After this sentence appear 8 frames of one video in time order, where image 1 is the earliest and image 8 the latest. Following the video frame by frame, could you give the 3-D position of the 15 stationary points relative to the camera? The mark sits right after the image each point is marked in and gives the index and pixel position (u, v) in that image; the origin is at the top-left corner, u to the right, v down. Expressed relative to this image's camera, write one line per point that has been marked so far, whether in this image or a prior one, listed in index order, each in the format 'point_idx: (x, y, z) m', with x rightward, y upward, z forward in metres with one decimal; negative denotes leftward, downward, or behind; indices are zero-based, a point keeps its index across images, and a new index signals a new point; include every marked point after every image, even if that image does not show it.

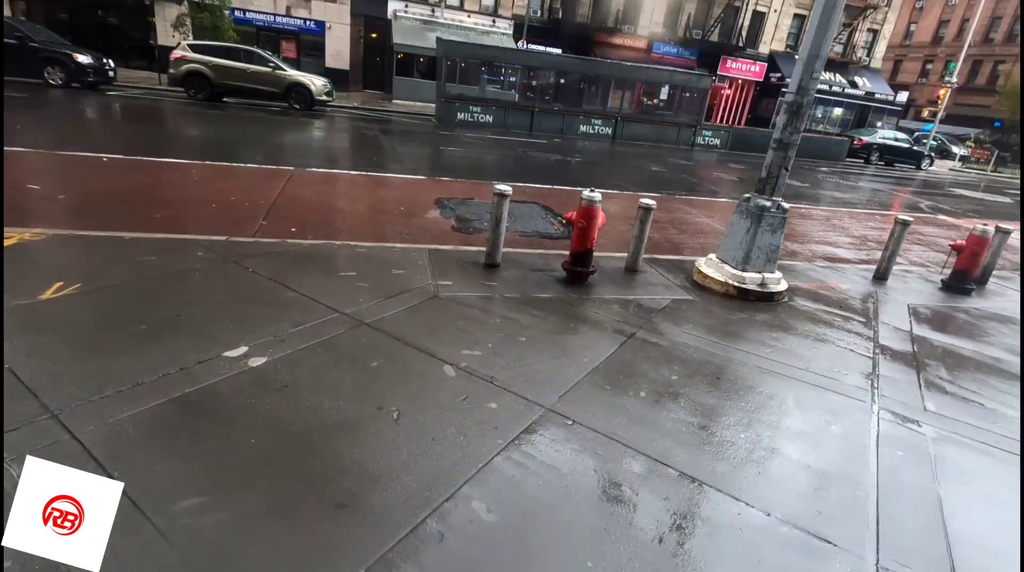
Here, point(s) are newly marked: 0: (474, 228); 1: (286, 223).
0: (-0.6, +0.8, +7.6) m
1: (-2.8, +0.8, +6.7) m
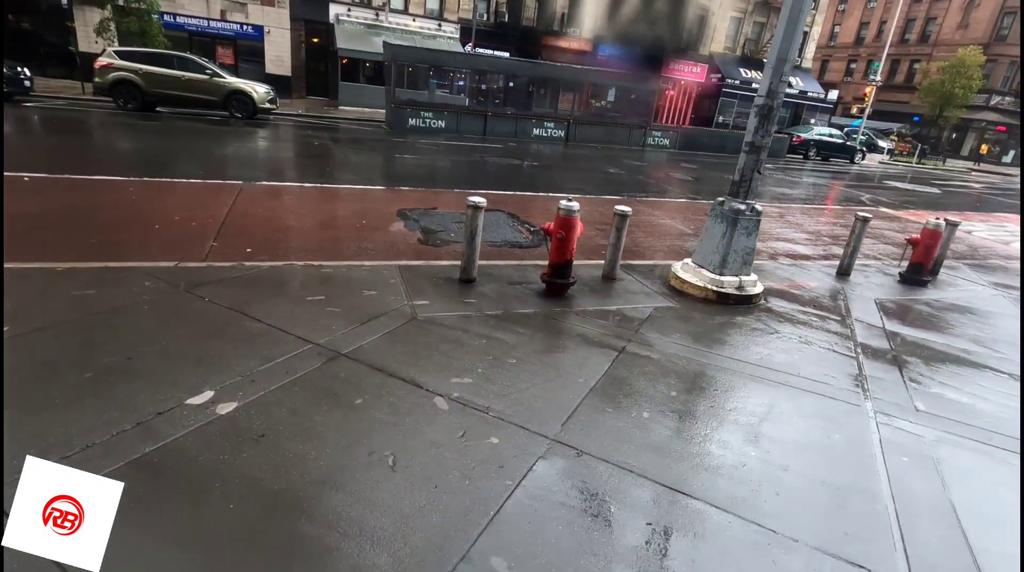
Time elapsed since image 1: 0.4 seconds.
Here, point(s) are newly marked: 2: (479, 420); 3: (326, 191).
0: (-1.0, +0.6, +7.3) m
1: (-3.2, +0.5, +6.2) m
2: (-0.2, -0.8, +3.1) m
3: (-3.3, +1.7, +9.4) m
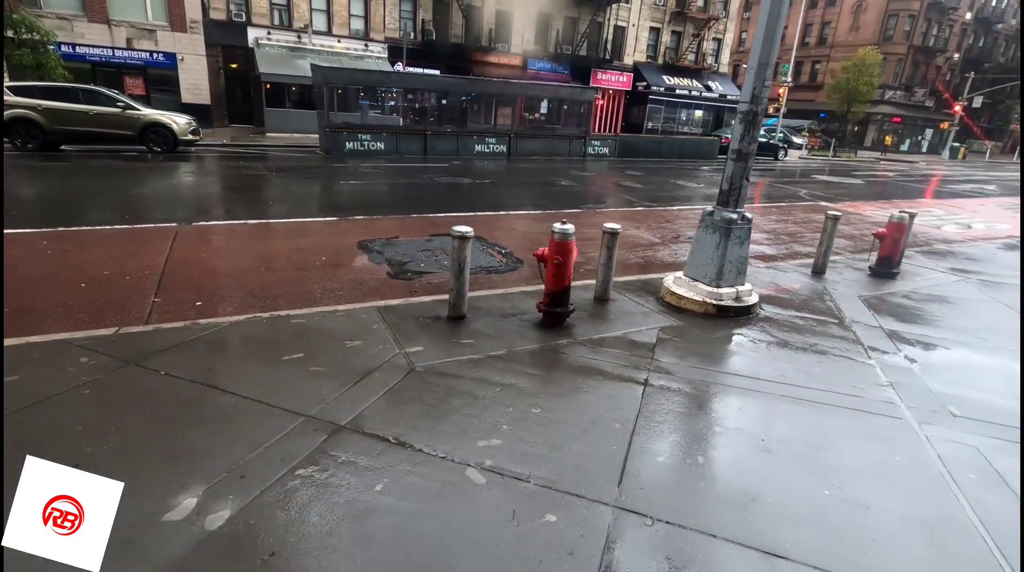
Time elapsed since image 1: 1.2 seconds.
0: (-1.3, +0.2, +6.8) m
1: (-3.3, -0.1, +5.5) m
2: (+0.1, -1.1, +2.7) m
3: (-3.9, +1.0, +8.6) m
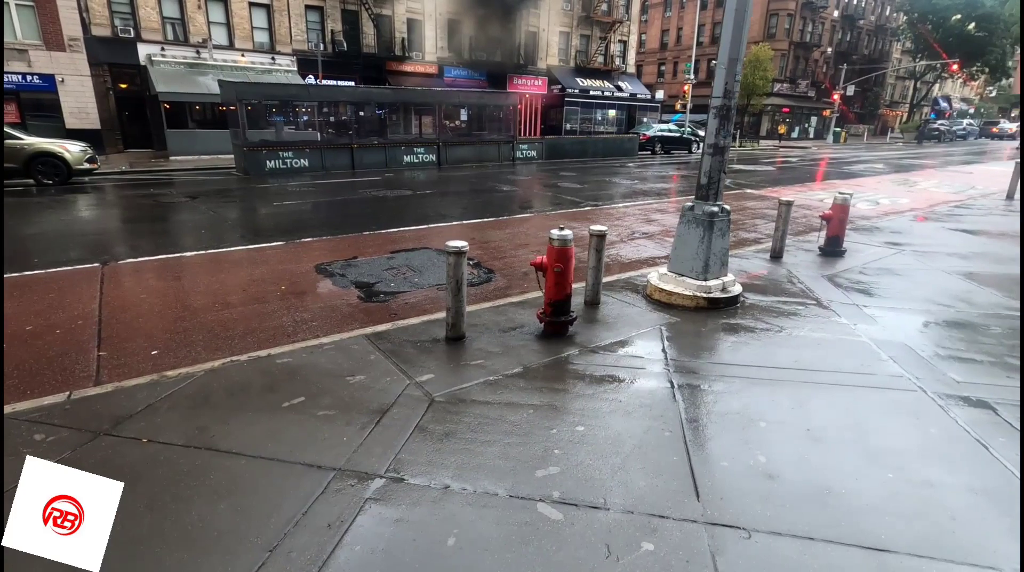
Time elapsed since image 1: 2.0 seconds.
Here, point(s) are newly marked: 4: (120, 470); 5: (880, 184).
0: (-1.5, -0.1, +6.4) m
1: (-3.4, -0.6, +4.8) m
2: (+0.5, -1.1, +2.5) m
3: (-4.4, +0.4, +7.9) m
4: (-2.2, -1.0, +2.9) m
5: (+13.2, +3.6, +19.0) m
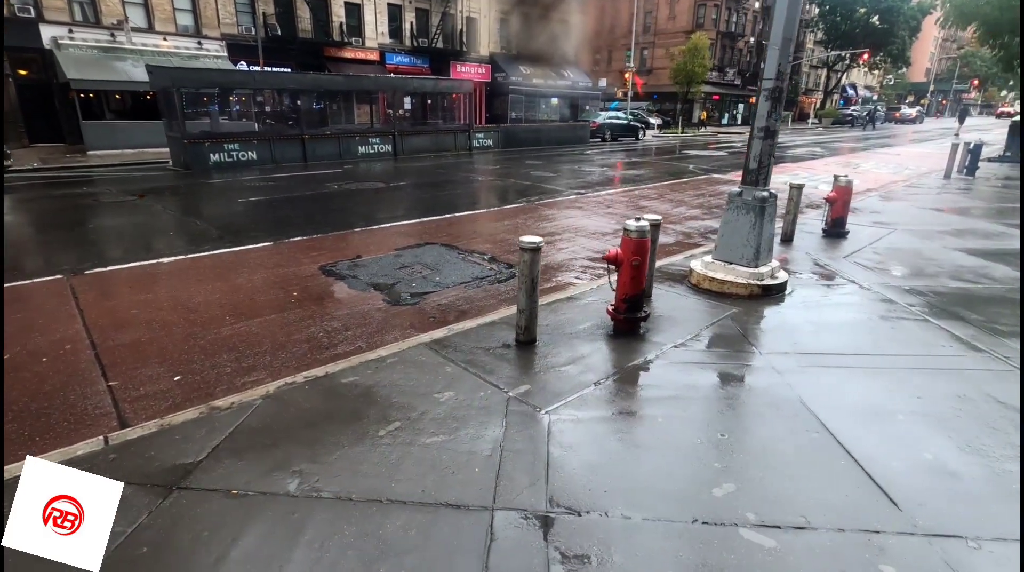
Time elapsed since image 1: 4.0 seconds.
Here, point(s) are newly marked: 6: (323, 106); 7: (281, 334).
0: (-1.1, -0.1, +5.9) m
1: (-2.7, -0.7, +4.1) m
2: (+1.4, -1.1, +2.3) m
3: (-4.2, +0.3, +7.0) m
4: (-1.3, -1.1, +2.4) m
5: (+11.8, +4.5, +20.0) m
6: (-7.1, +6.6, +19.6) m
7: (-2.1, -0.4, +4.8) m
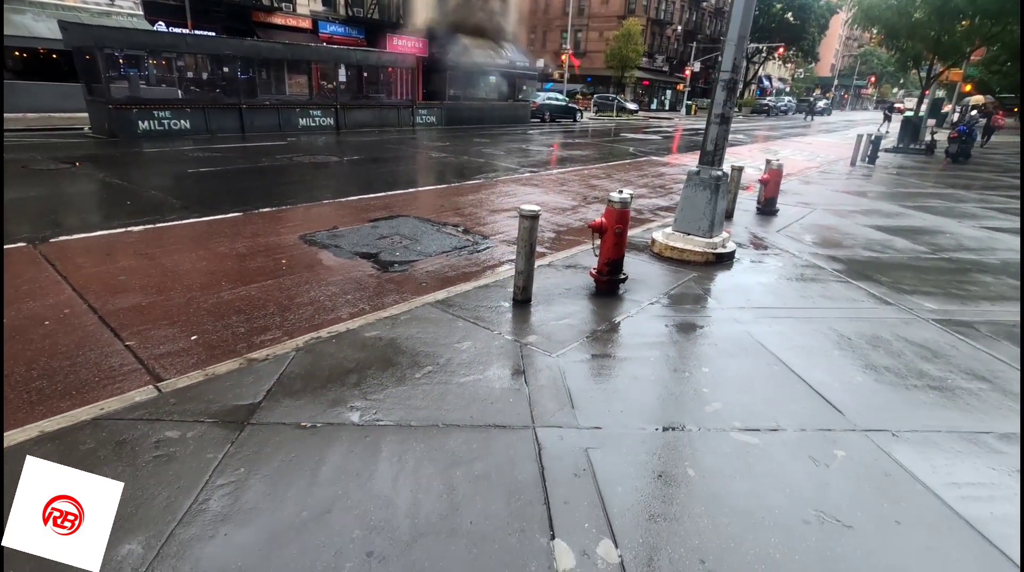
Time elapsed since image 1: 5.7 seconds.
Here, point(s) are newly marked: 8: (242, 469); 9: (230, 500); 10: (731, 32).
0: (-1.3, +0.3, +6.2) m
1: (-2.7, -0.4, +4.2) m
2: (+1.6, -0.9, +3.0) m
3: (-4.5, +0.7, +6.9) m
4: (-1.1, -0.9, +2.7) m
5: (+9.7, +5.4, +21.7) m
6: (-9.0, +7.4, +18.8) m
7: (-2.2, -0.1, +5.0) m
8: (-1.3, -0.9, +2.6) m
9: (-1.3, -1.0, +2.4) m
10: (+2.3, +2.7, +5.6) m
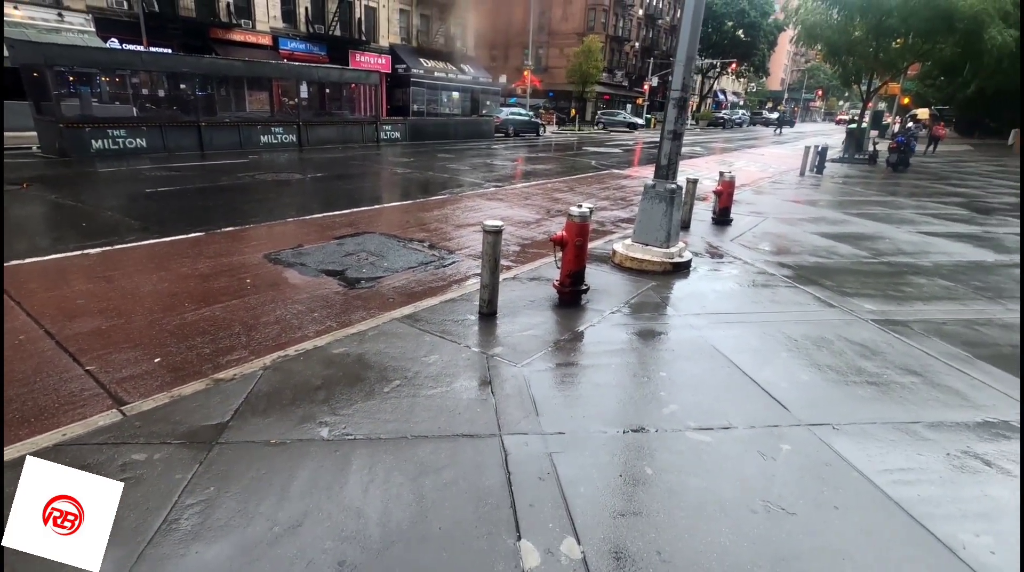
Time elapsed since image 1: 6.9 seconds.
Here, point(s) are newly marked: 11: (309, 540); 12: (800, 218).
0: (-1.7, +0.1, +6.2) m
1: (-3.0, -0.6, +4.2) m
2: (+1.4, -0.9, +3.1) m
3: (-5.0, +0.4, +6.7) m
4: (-1.3, -1.0, +2.8) m
5: (+8.2, +5.1, +22.5) m
6: (-10.3, +6.7, +18.5) m
7: (-2.5, -0.3, +5.0) m
8: (-1.5, -1.0, +2.6) m
9: (-1.4, -1.1, +2.4) m
10: (+1.9, +2.6, +5.9) m
11: (-0.9, -1.1, +2.3) m
12: (+5.6, +1.3, +10.3) m
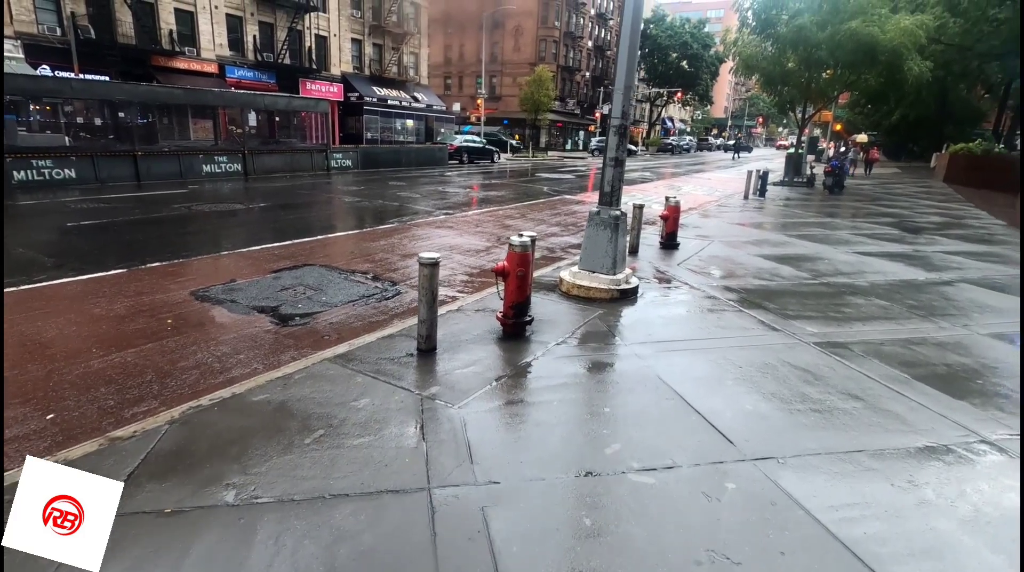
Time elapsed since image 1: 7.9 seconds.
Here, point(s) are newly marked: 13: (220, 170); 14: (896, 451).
0: (-2.4, -0.3, +5.9) m
1: (-3.4, -0.9, +3.7) m
2: (+1.0, -1.1, +3.0) m
3: (-5.6, -0.1, +6.2) m
4: (-1.6, -1.2, +2.4) m
5: (+6.3, +4.2, +23.0) m
6: (-12.0, +5.5, +17.8) m
7: (-3.0, -0.7, +4.6) m
8: (-1.8, -1.2, +2.3) m
9: (-1.7, -1.3, +2.1) m
10: (+1.2, +2.3, +6.0) m
11: (-1.2, -1.3, +2.0) m
12: (+4.6, +0.9, +10.5) m
13: (-10.9, +4.3, +19.7) m
14: (+2.4, -1.0, +3.3) m
